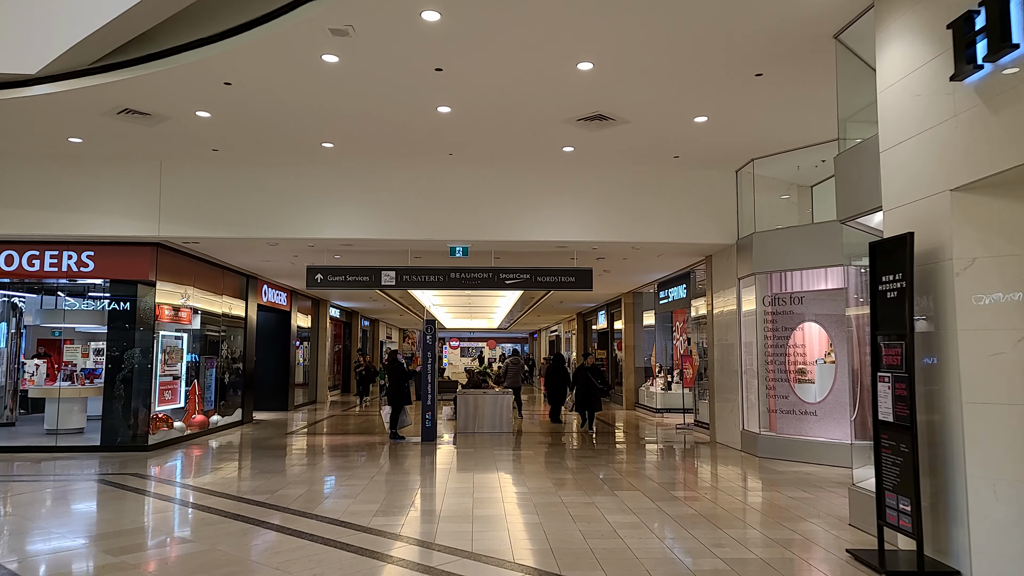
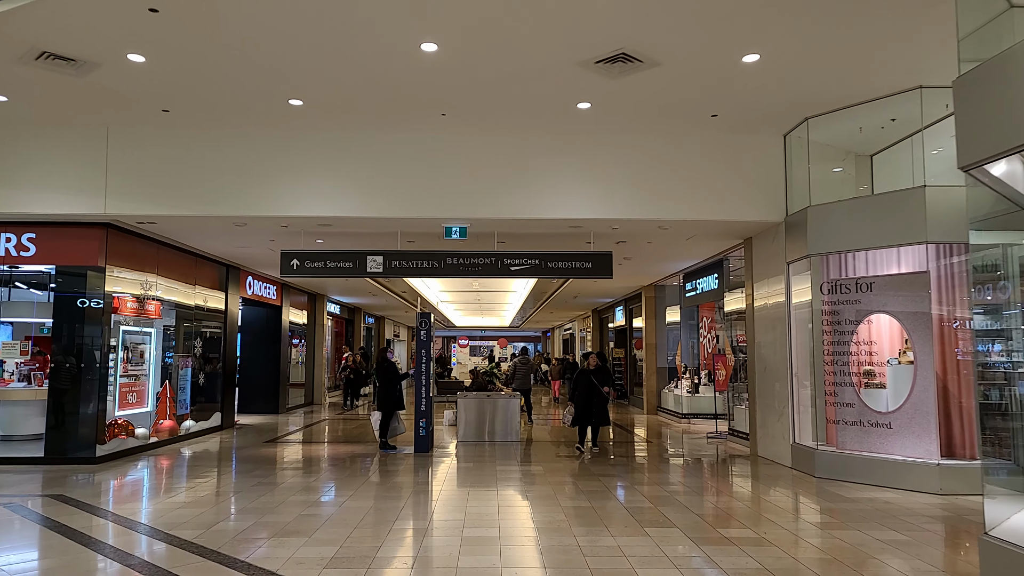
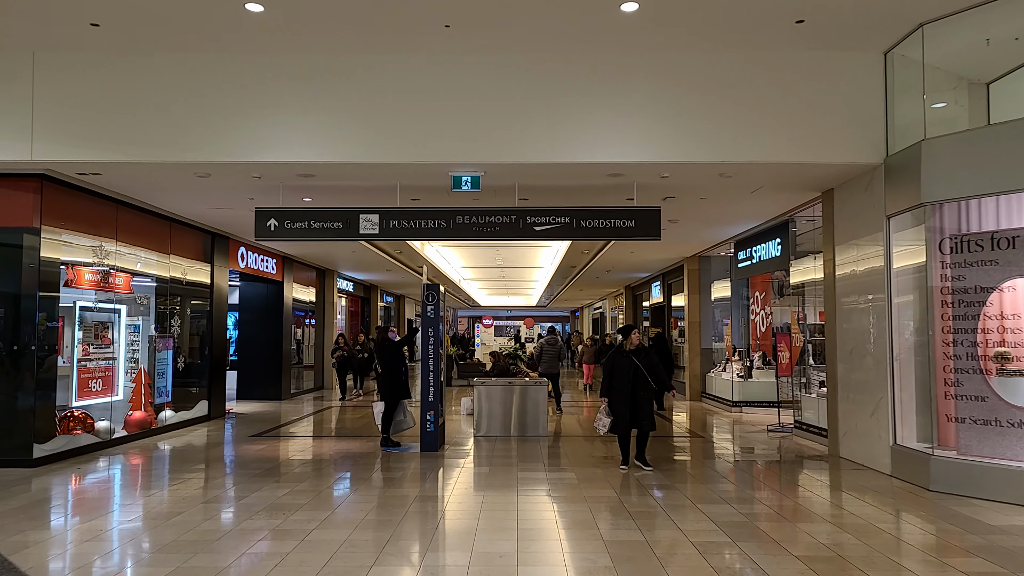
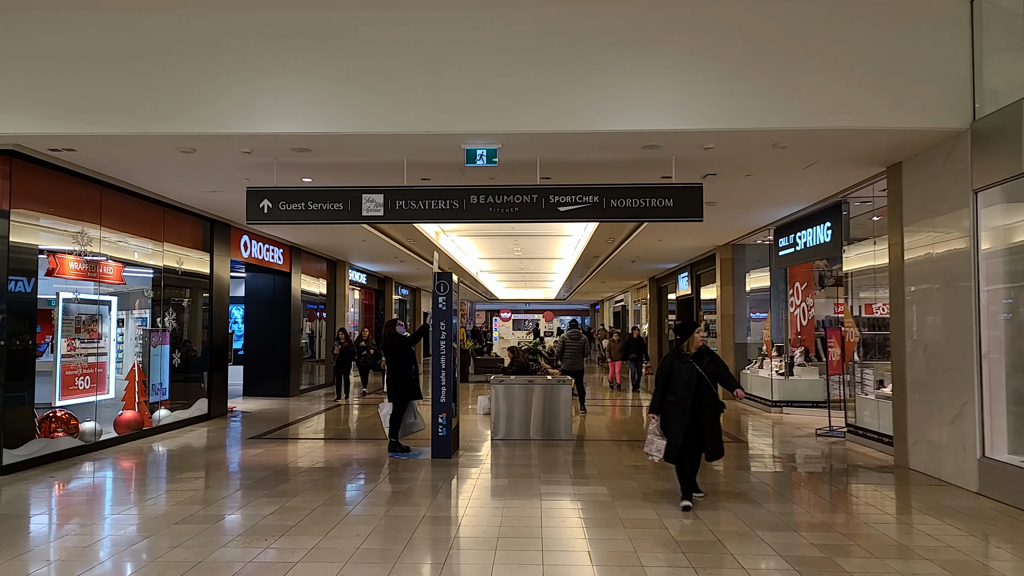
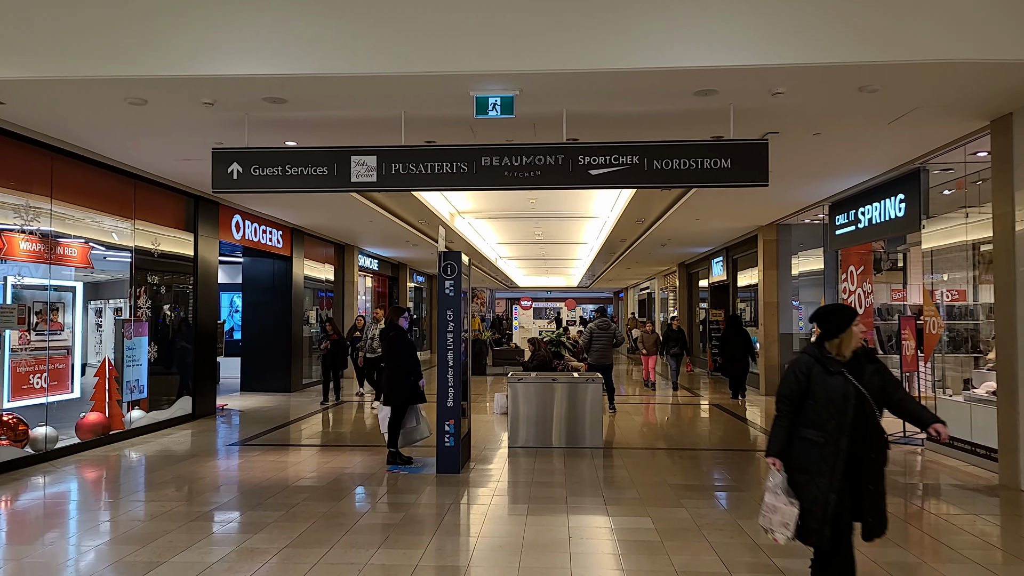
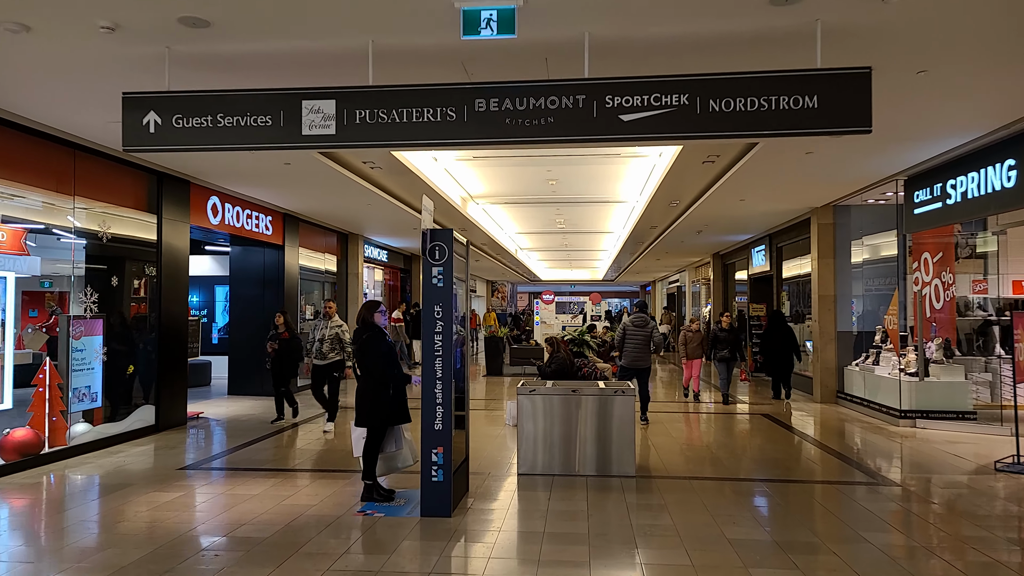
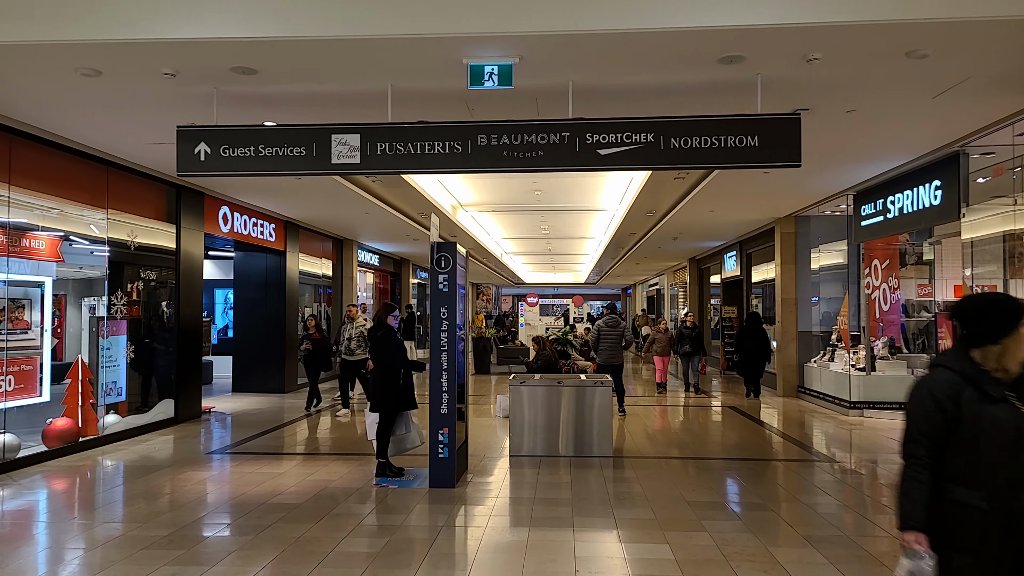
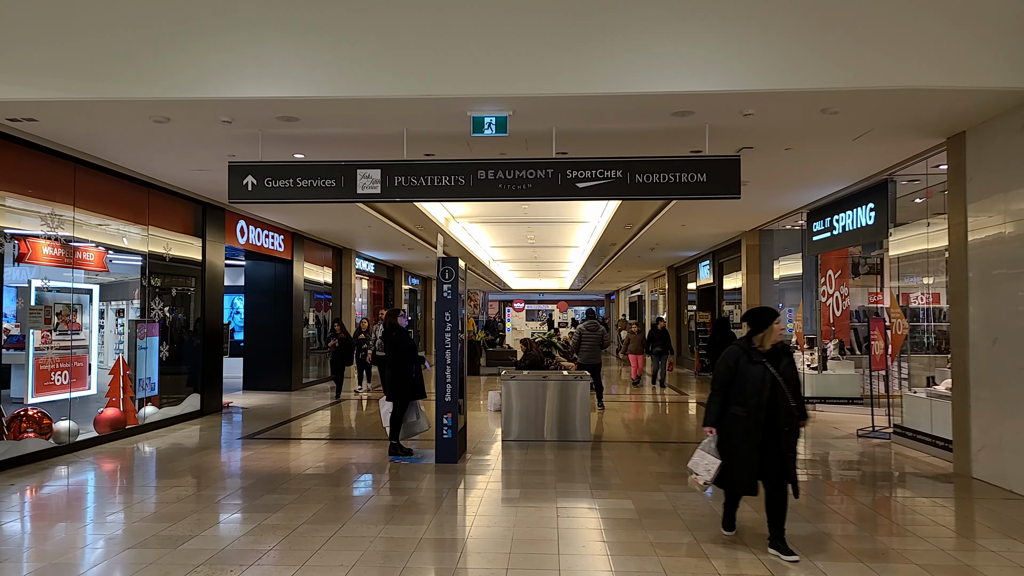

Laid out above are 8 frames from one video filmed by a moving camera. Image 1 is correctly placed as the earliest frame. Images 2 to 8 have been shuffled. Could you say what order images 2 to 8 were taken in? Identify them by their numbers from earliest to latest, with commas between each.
2, 3, 4, 8, 5, 7, 6
